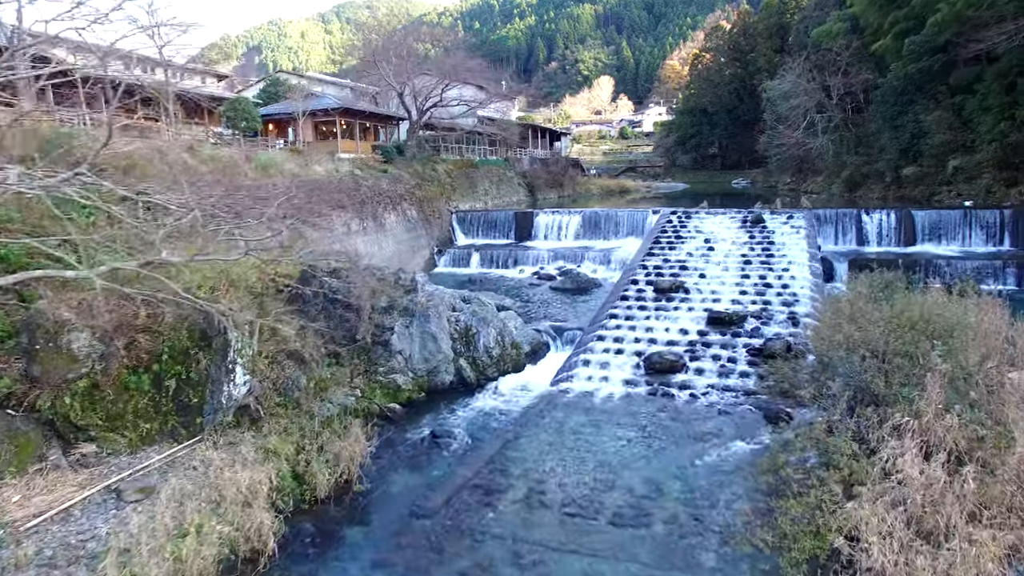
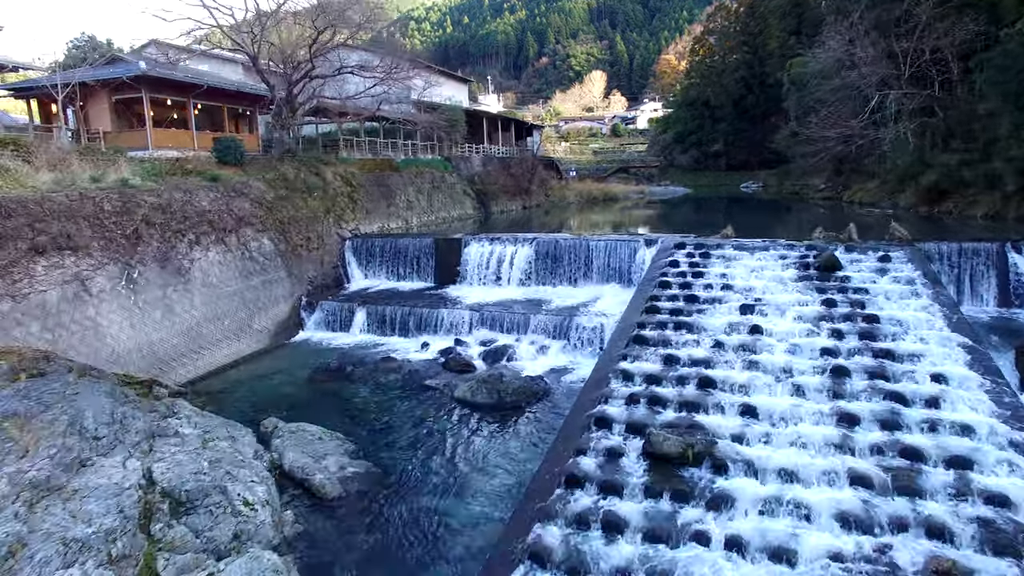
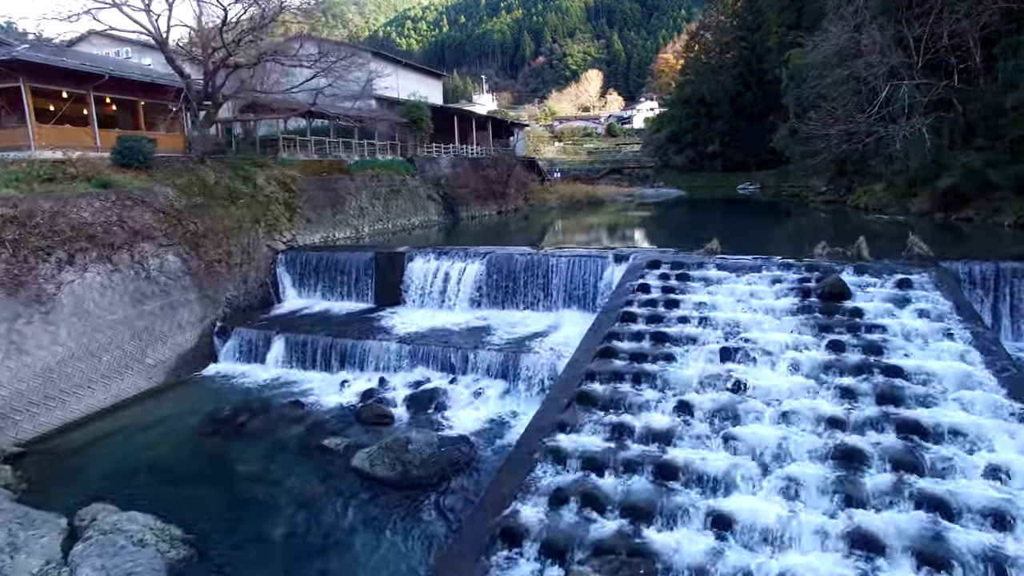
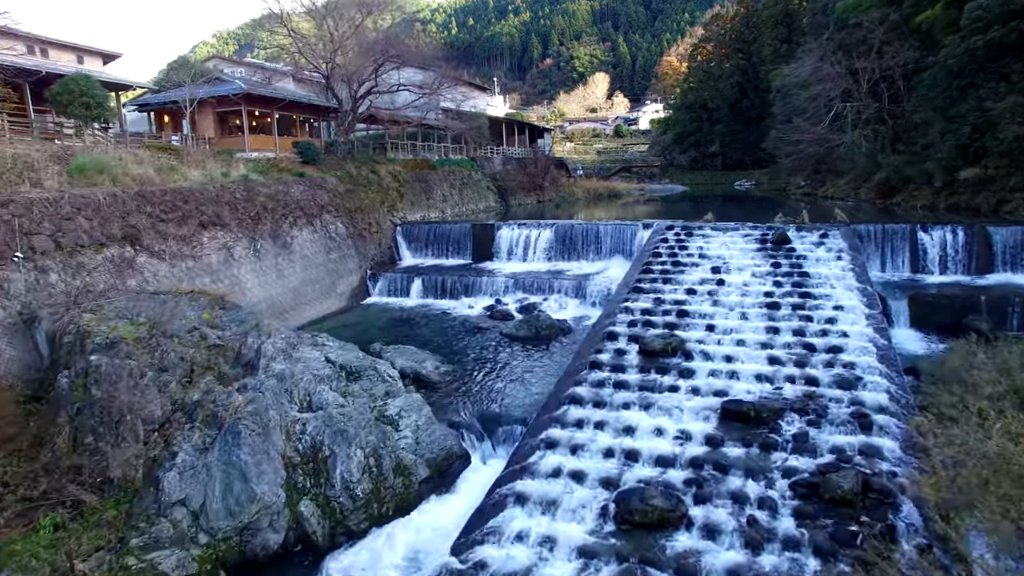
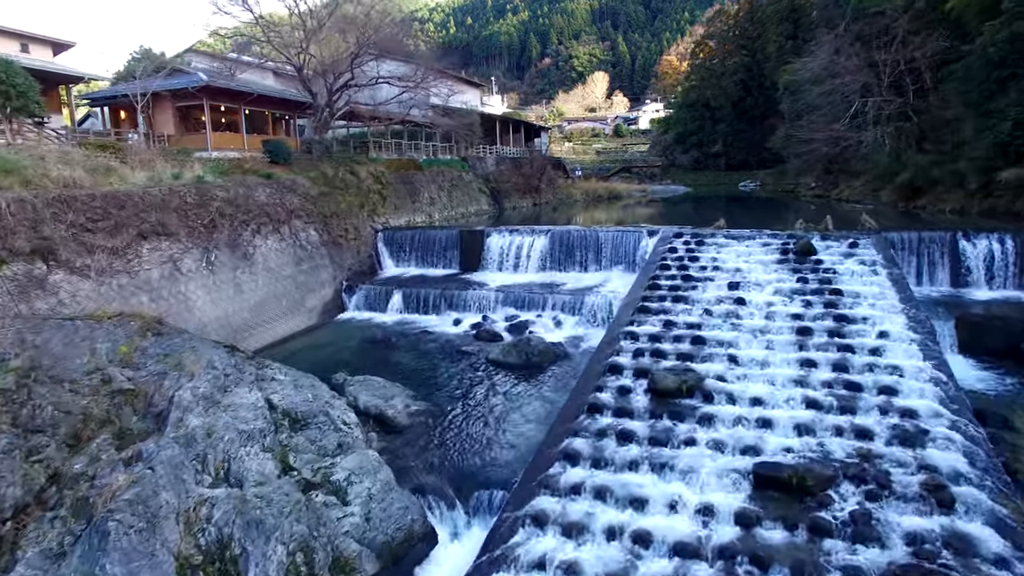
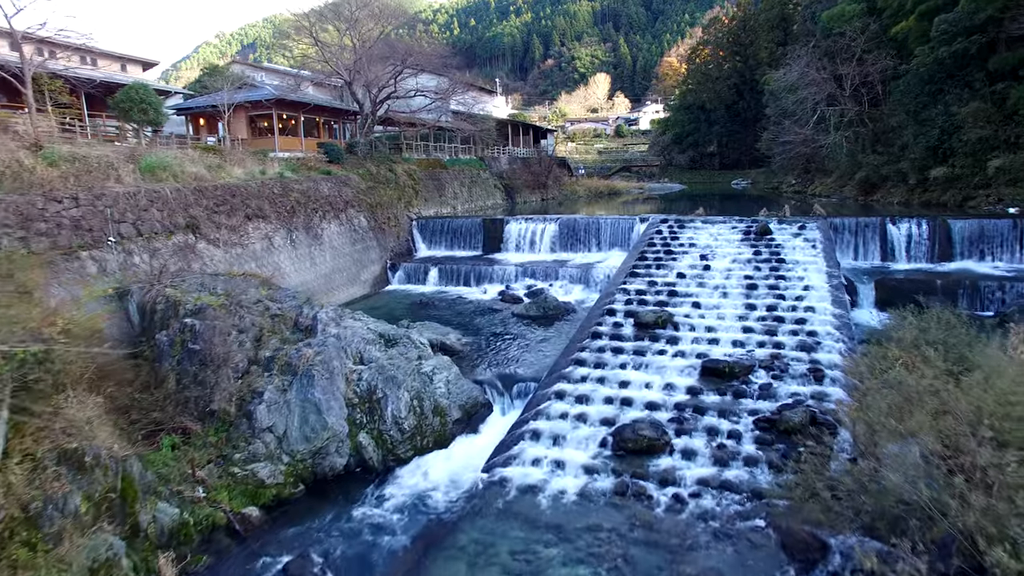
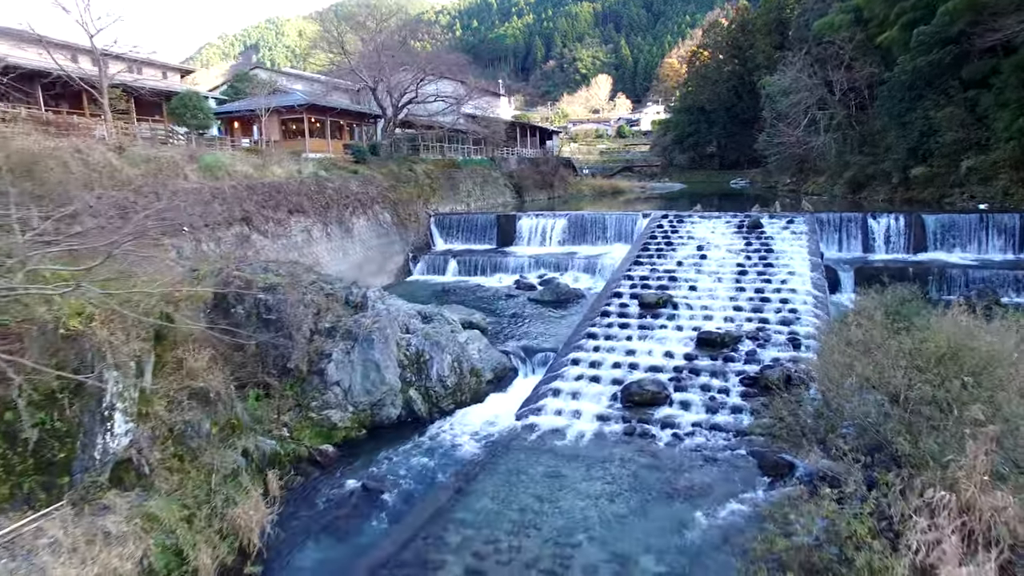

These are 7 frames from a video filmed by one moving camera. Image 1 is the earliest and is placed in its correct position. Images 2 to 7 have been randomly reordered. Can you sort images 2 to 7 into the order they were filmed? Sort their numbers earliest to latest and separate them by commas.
7, 6, 4, 5, 2, 3
